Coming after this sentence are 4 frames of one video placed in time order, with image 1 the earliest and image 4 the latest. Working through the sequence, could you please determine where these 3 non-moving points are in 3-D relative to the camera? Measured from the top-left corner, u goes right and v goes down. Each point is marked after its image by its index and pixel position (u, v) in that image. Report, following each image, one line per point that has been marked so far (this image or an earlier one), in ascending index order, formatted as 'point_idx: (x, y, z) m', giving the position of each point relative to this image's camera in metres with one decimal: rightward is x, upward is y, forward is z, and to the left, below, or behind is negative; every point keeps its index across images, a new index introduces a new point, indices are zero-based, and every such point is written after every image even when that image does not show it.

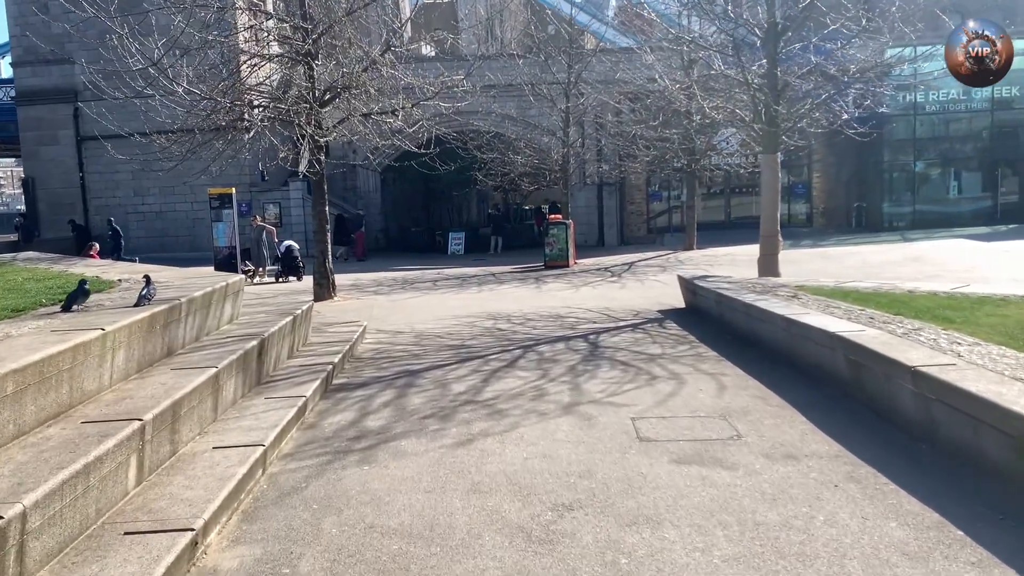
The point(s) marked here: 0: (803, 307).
0: (+2.8, -0.2, +8.1) m
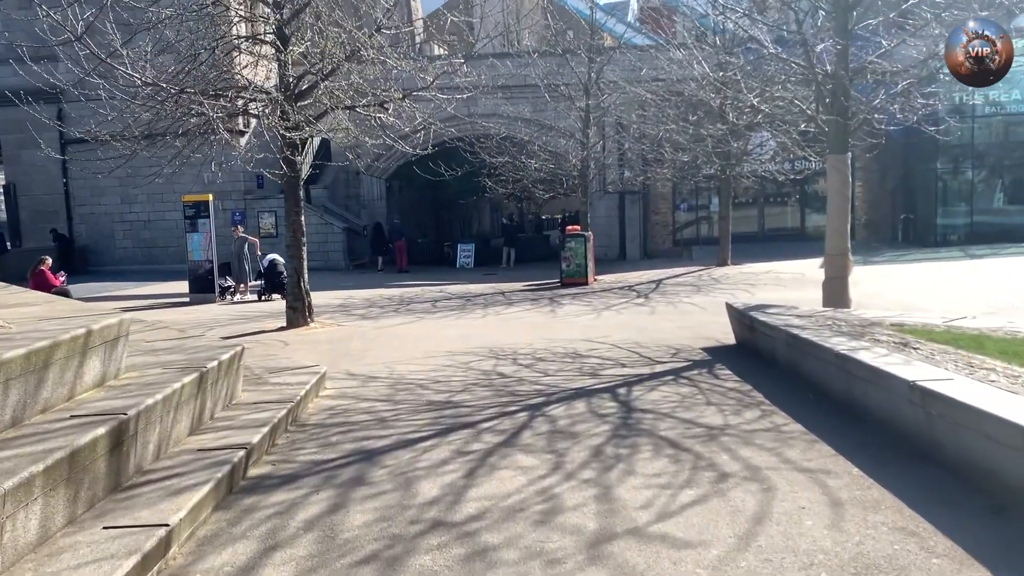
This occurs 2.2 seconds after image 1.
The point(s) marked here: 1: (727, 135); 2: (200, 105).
0: (+2.8, -0.5, +5.6) m
1: (+4.9, +3.5, +19.6) m
2: (-4.1, +2.4, +11.4) m
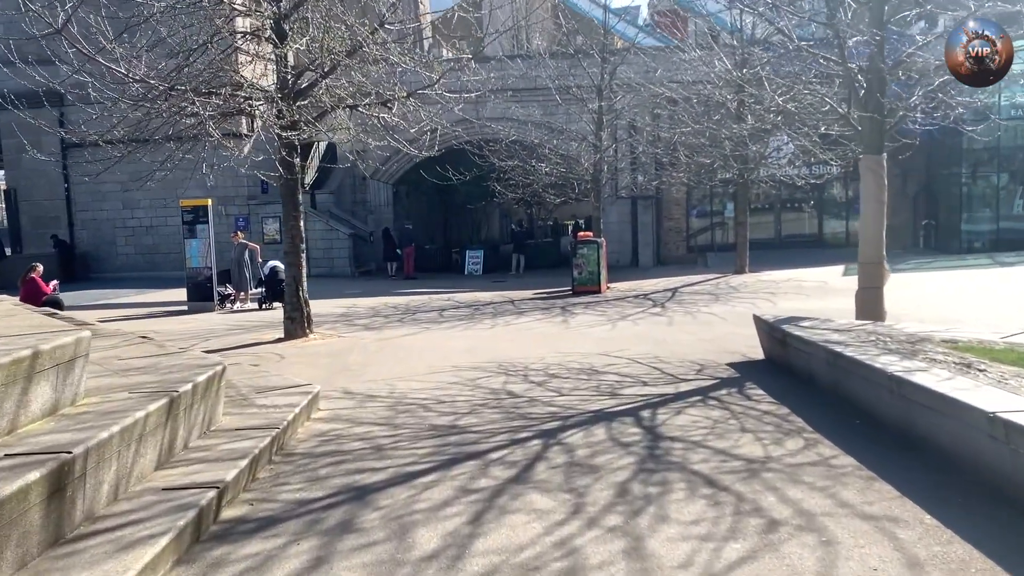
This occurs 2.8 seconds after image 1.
0: (+2.8, -0.6, +4.9) m
1: (+5.1, +3.3, +18.9) m
2: (-4.0, +2.3, +10.7) m
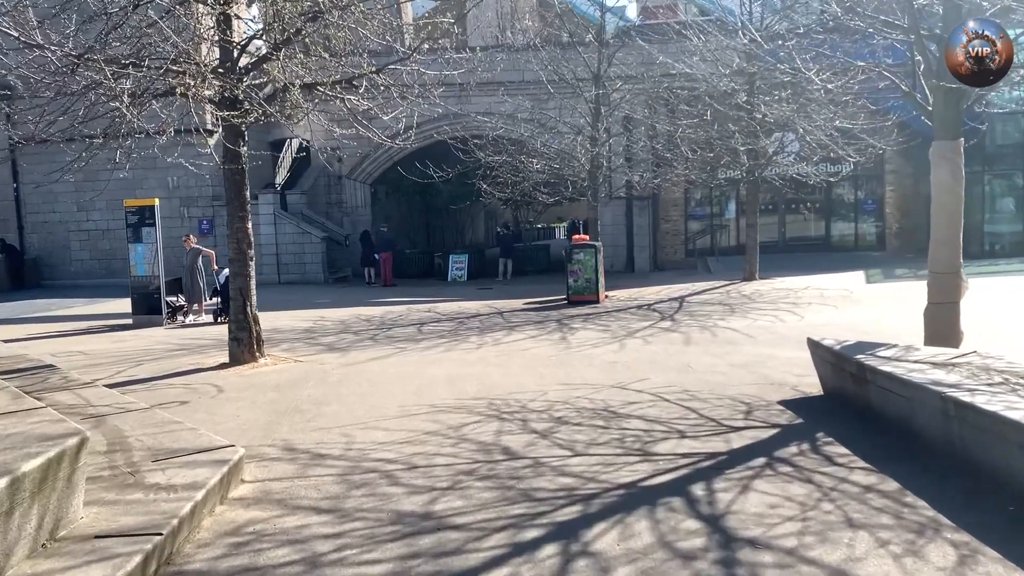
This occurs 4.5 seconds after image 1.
0: (+2.9, -0.7, +2.9) m
1: (+4.9, +3.1, +17.0) m
2: (-4.1, +2.1, +8.7) m
